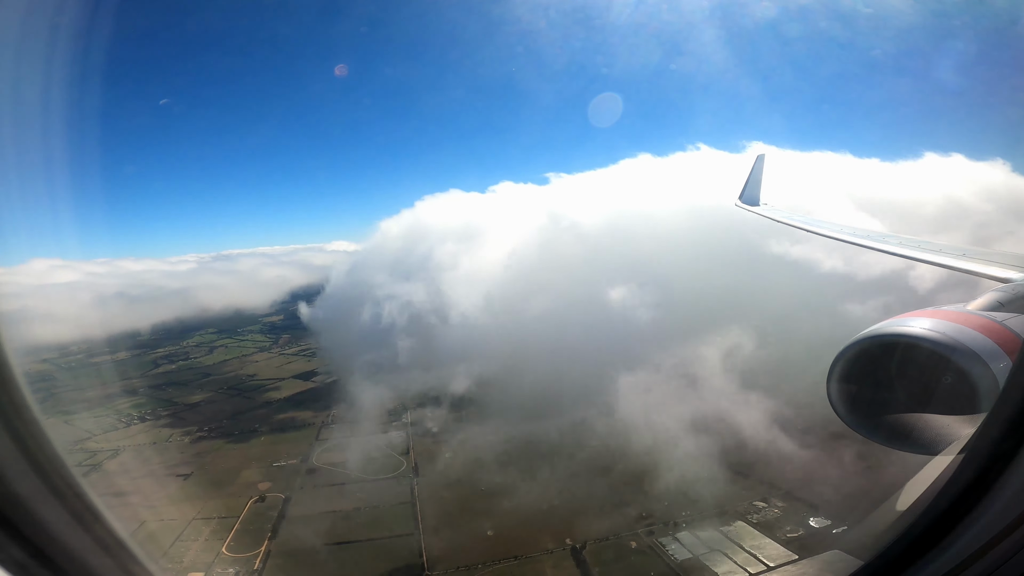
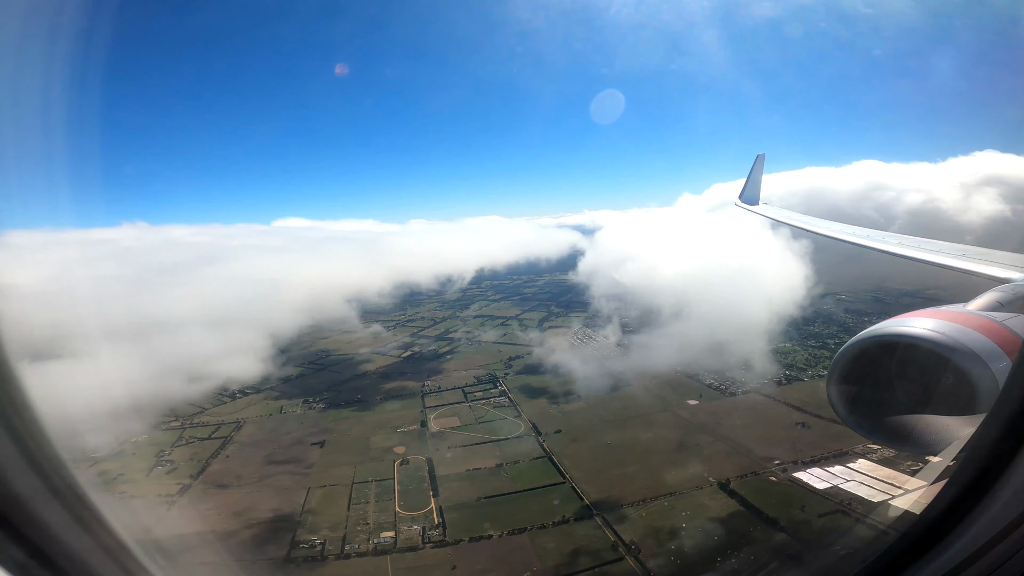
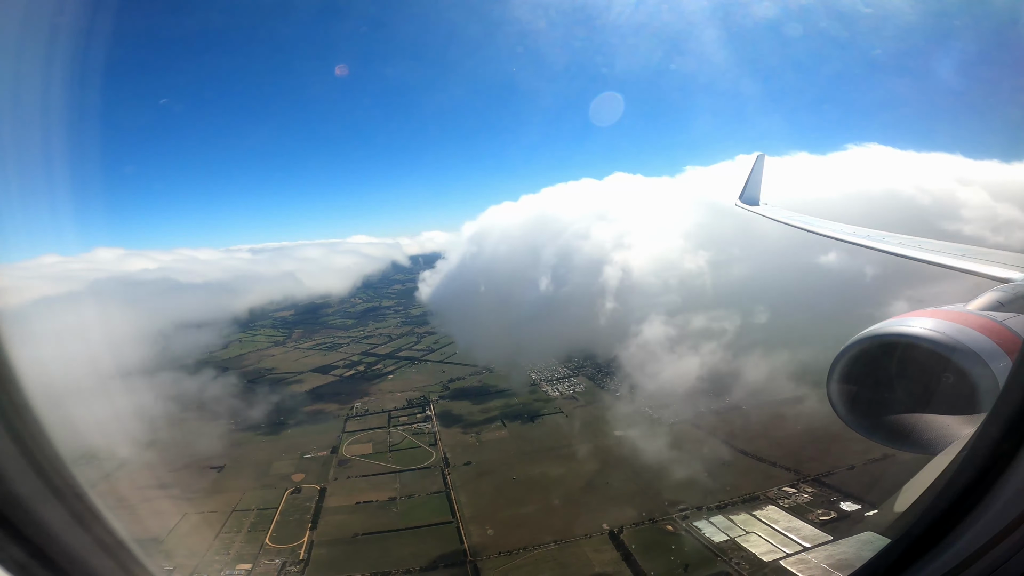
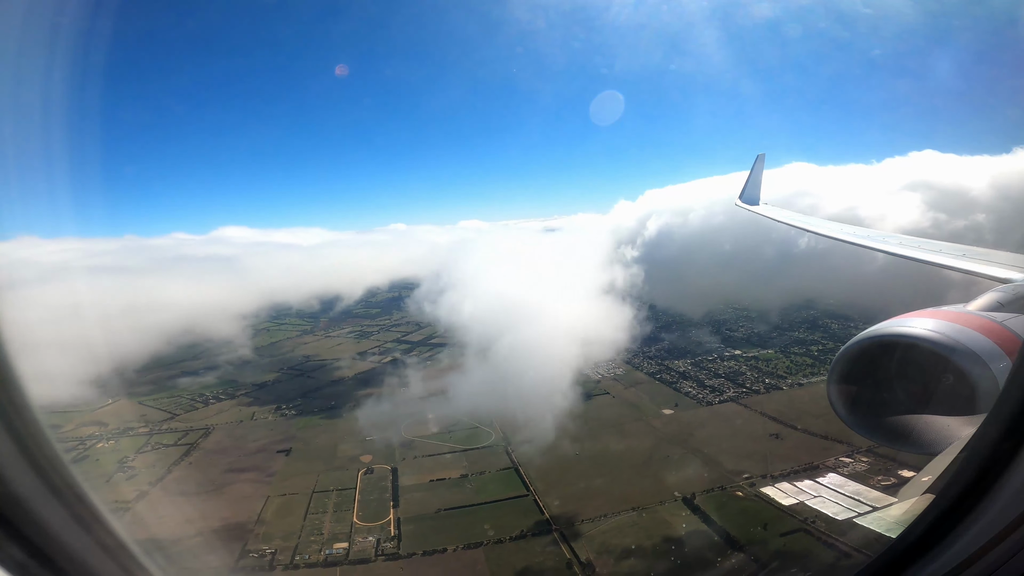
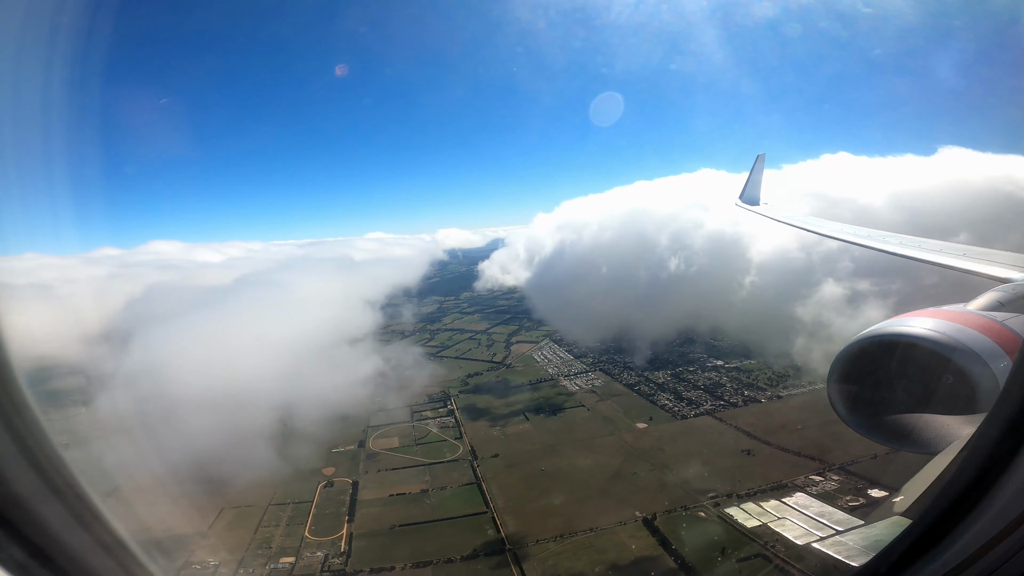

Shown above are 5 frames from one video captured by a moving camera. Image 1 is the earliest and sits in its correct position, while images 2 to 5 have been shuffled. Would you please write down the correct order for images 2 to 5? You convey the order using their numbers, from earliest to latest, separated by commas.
3, 5, 4, 2
